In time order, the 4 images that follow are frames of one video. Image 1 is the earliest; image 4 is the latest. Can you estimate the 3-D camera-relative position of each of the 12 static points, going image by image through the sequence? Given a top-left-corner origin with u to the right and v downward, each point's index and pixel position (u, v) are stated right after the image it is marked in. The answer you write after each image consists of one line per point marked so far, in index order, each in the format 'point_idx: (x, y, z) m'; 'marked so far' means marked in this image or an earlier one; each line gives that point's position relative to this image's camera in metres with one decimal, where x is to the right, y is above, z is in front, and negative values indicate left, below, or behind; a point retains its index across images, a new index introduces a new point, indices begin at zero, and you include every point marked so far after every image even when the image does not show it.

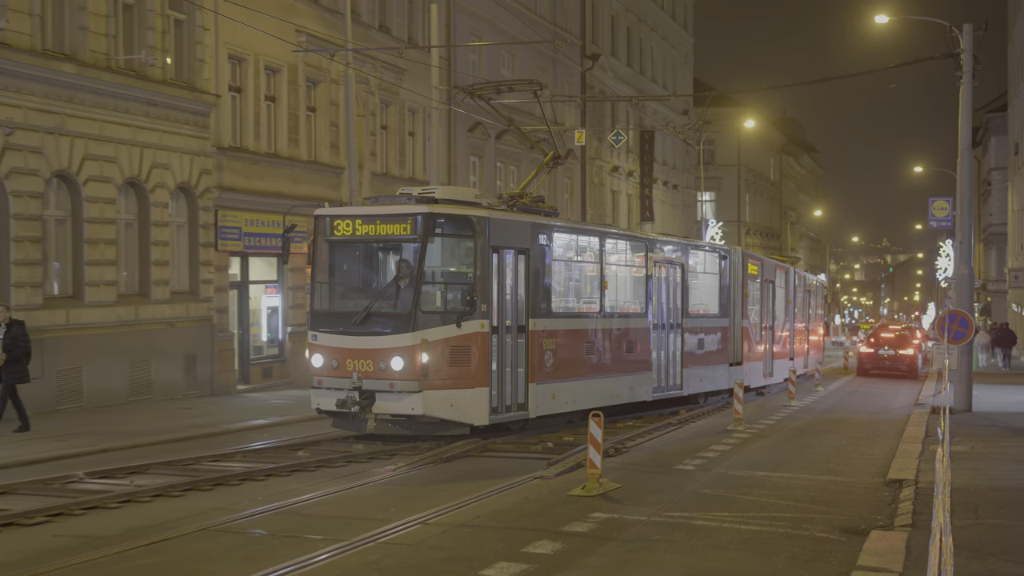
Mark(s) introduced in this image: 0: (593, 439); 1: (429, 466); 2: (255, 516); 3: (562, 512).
0: (+0.9, -1.5, +9.4) m
1: (-0.8, -2.0, +11.6) m
2: (-2.3, -2.1, +8.6) m
3: (+0.6, -2.1, +9.0) m
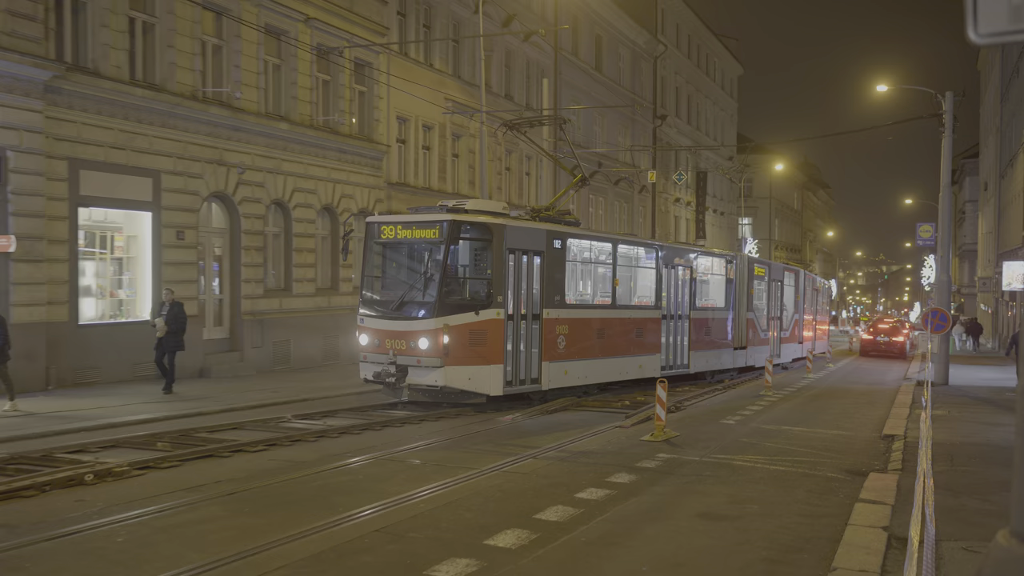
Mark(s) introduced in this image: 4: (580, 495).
0: (+2.0, -1.5, +12.0) m
1: (+0.3, -2.0, +14.3) m
2: (-1.3, -2.1, +11.3) m
3: (+1.6, -2.2, +11.5) m
4: (+0.8, -2.3, +9.9) m
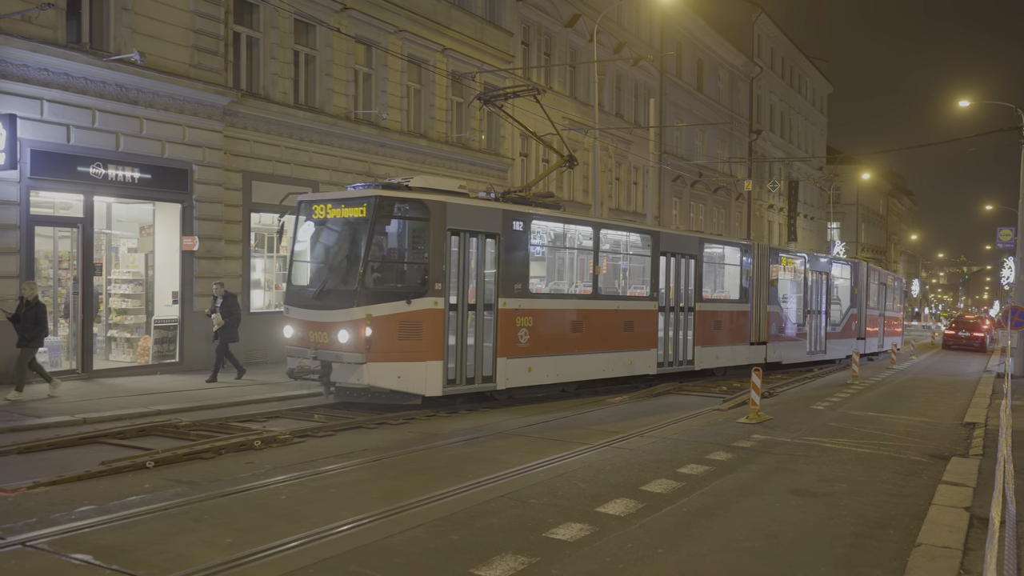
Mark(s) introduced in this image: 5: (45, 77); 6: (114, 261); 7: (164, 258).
0: (+3.5, -1.5, +13.0) m
1: (+2.1, -2.1, +15.4) m
2: (+0.2, -2.1, +12.7) m
3: (+3.1, -2.2, +12.6) m
4: (+2.1, -2.3, +11.0) m
5: (-8.4, +3.8, +15.8) m
6: (-8.2, +0.5, +17.9) m
7: (-7.5, +0.6, +18.7) m
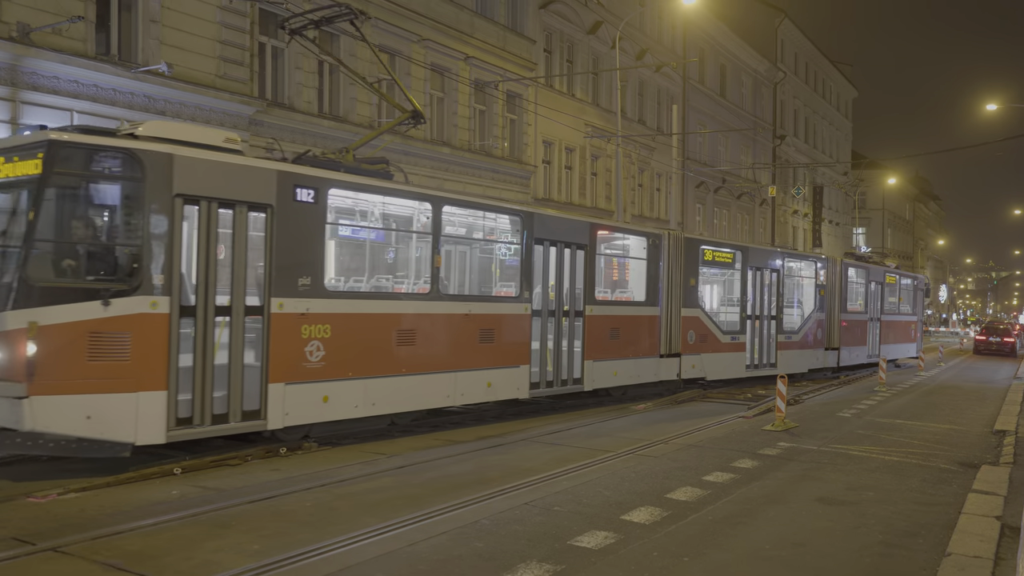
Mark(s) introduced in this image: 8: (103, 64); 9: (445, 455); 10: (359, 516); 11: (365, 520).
0: (+3.9, -1.6, +12.9) m
1: (+2.5, -2.2, +15.4) m
2: (+0.5, -2.2, +12.6) m
3: (+3.4, -2.2, +12.5) m
4: (+2.4, -2.4, +10.9) m
5: (-8.0, +3.6, +16.1) m
6: (-7.8, +0.3, +18.1) m
7: (-7.1, +0.4, +18.9) m
8: (-7.6, +4.1, +16.3) m
9: (-1.0, -2.2, +11.7) m
10: (-1.6, -2.4, +9.2) m
11: (-1.5, -2.4, +9.1) m
